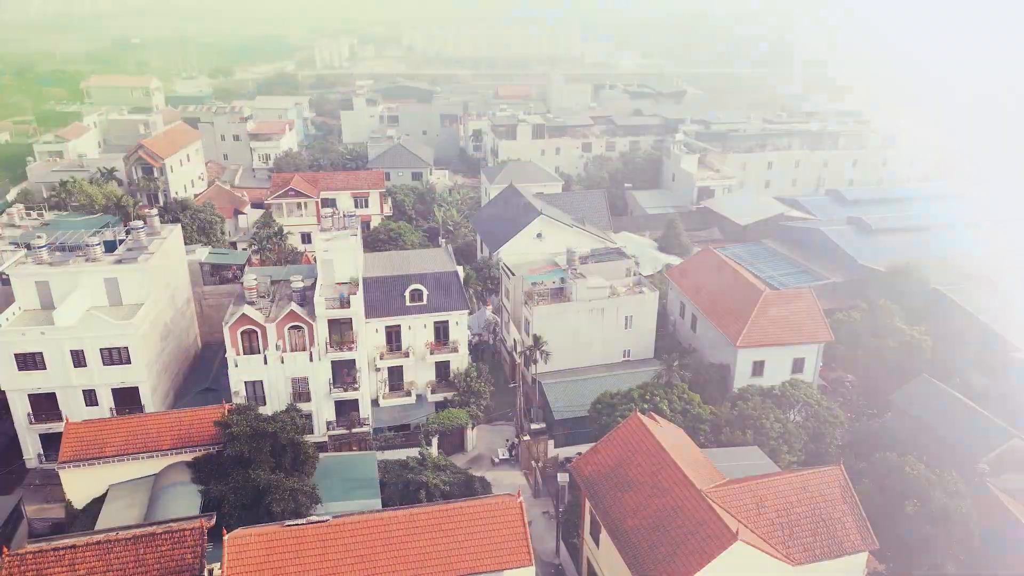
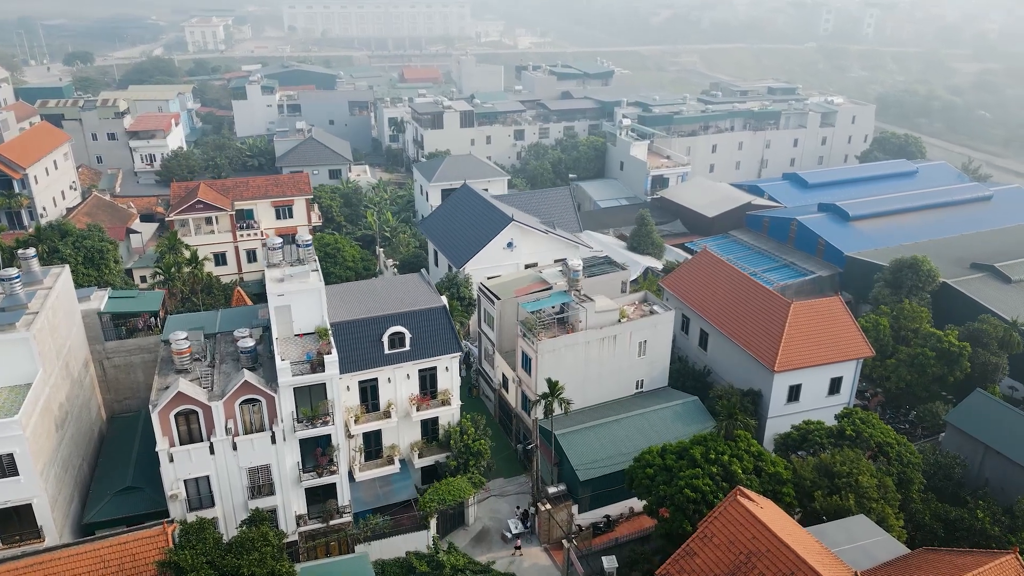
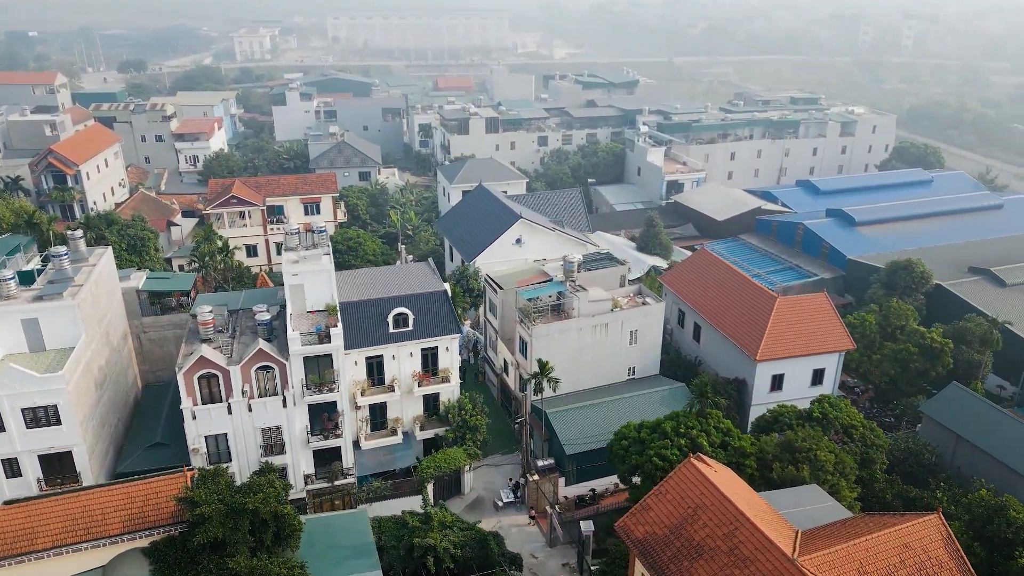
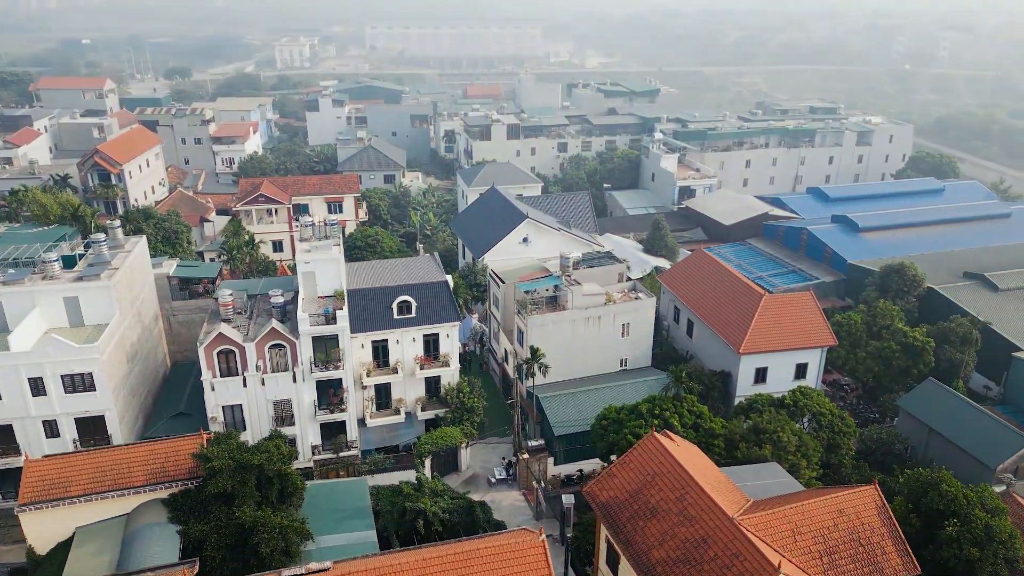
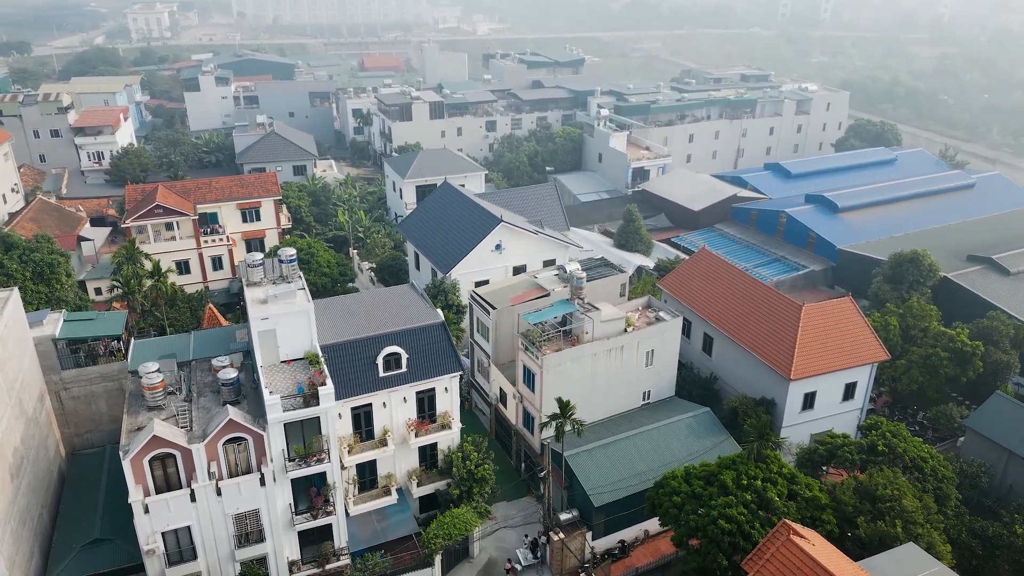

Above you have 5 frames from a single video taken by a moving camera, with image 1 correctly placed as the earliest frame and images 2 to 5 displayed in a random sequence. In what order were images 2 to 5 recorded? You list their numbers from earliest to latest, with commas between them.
4, 3, 2, 5
